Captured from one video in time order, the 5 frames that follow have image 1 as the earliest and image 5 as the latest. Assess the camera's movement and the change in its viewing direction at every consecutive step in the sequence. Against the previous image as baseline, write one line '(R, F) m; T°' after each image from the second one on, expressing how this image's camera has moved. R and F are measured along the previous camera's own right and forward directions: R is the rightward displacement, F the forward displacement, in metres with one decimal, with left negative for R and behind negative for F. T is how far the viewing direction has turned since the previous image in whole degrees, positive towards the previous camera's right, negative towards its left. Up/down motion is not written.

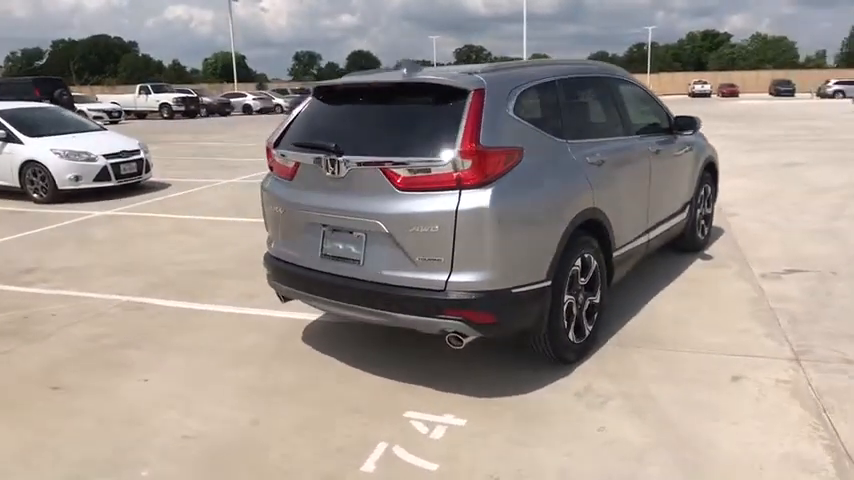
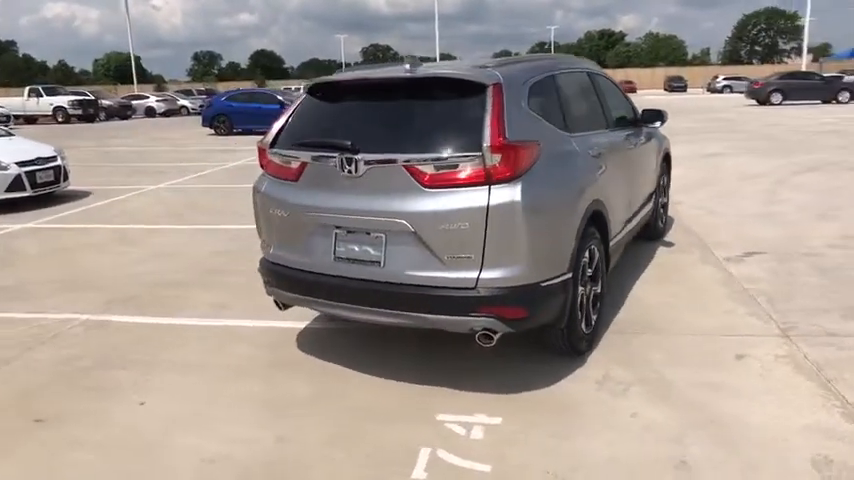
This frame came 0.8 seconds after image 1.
(-0.6, +0.1) m; +8°
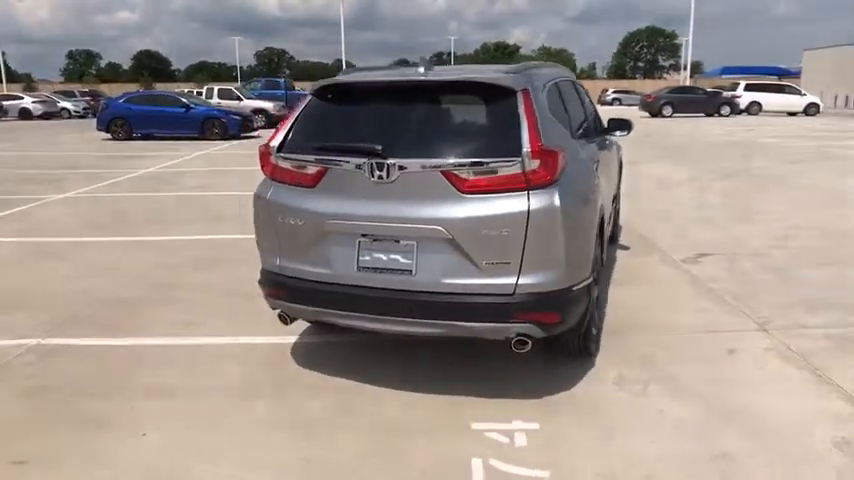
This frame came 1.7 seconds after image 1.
(-0.7, +0.1) m; +9°
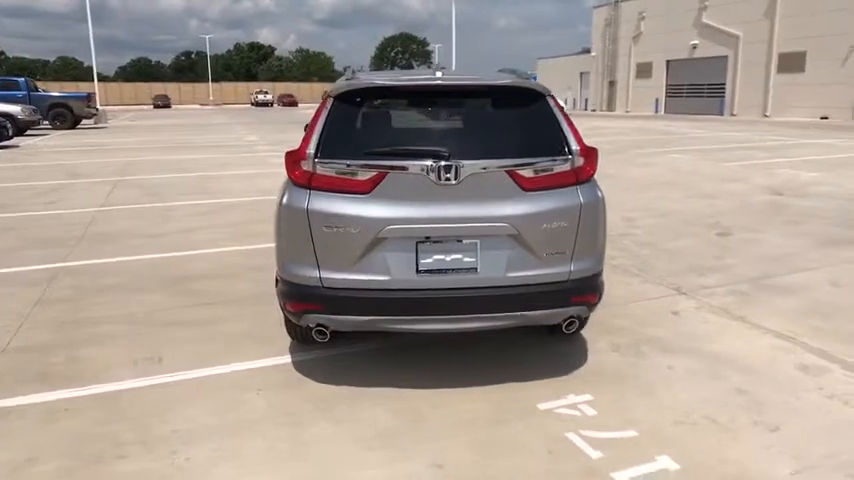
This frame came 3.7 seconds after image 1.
(-1.7, +0.2) m; +22°
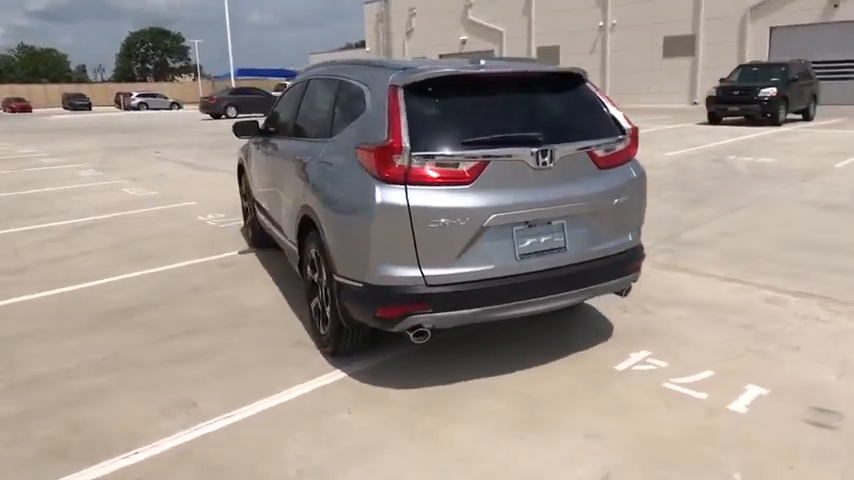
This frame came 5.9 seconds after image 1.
(-1.8, +0.4) m; +21°
